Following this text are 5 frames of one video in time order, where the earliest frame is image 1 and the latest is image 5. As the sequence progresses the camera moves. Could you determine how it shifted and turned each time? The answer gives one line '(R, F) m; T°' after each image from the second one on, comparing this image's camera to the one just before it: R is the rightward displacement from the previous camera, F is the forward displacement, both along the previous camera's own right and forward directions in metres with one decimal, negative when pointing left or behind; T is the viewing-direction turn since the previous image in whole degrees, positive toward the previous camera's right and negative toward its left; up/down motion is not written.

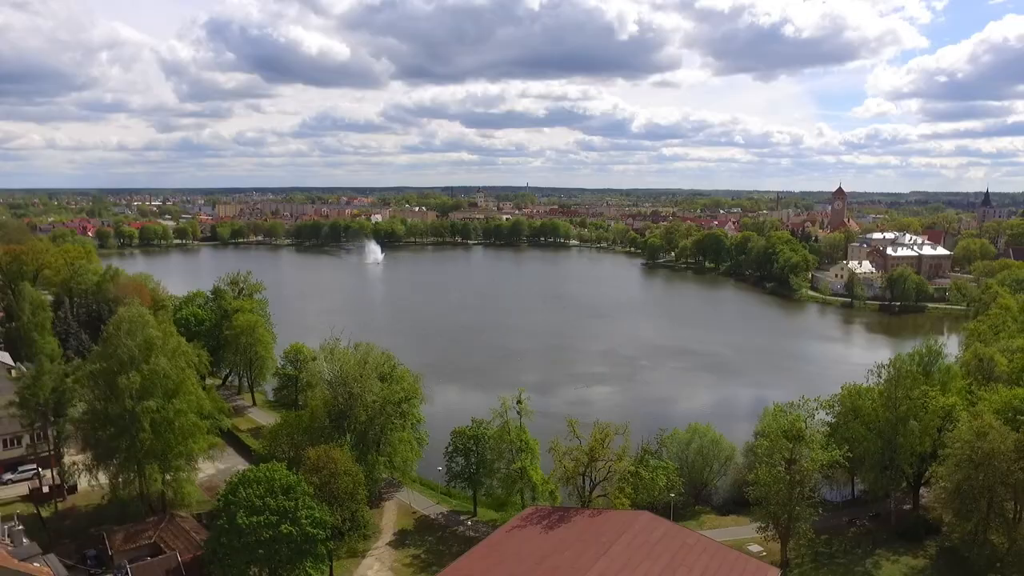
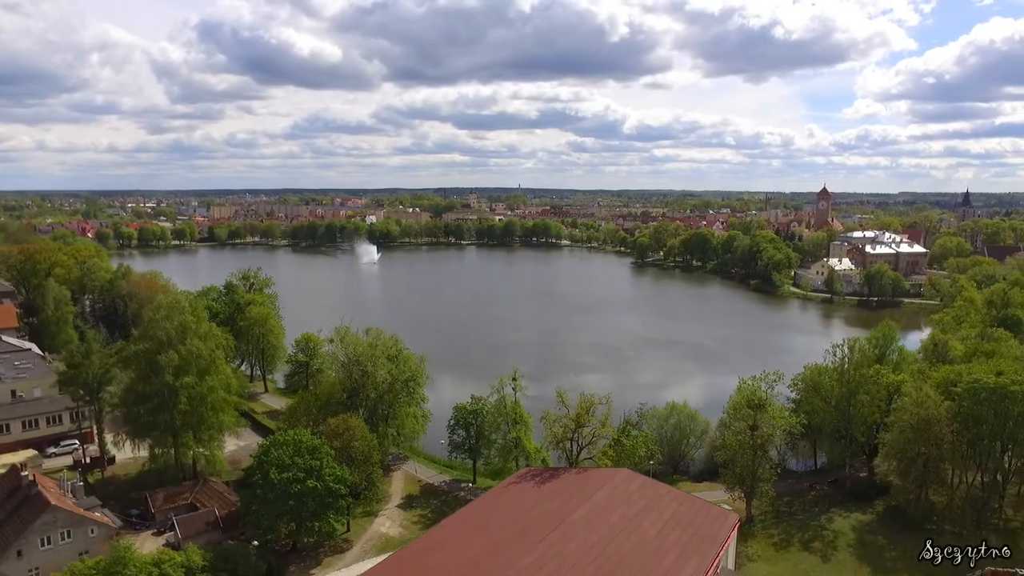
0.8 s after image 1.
(-0.1, -3.3) m; +1°
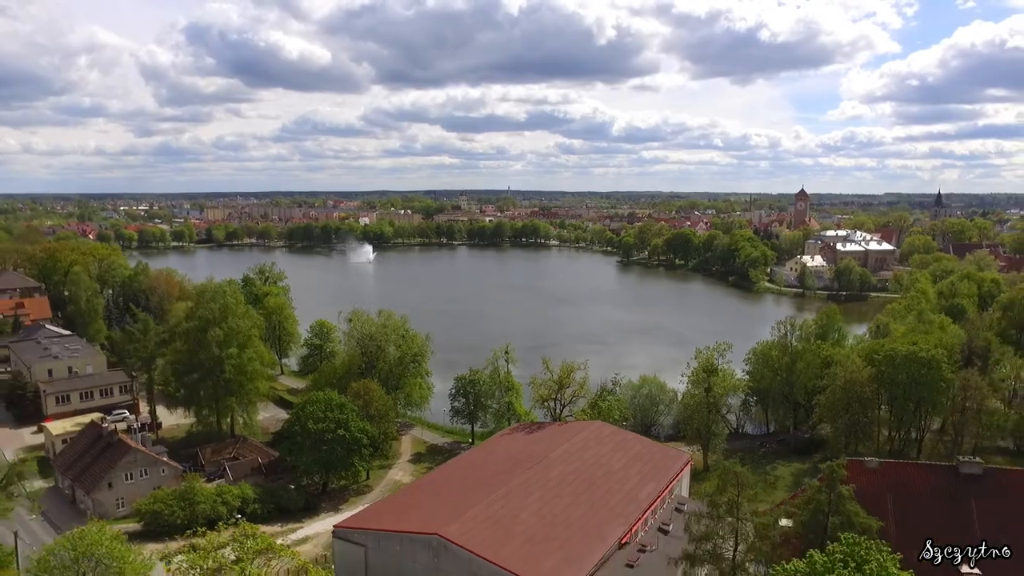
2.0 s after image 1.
(-0.1, -5.4) m; +1°
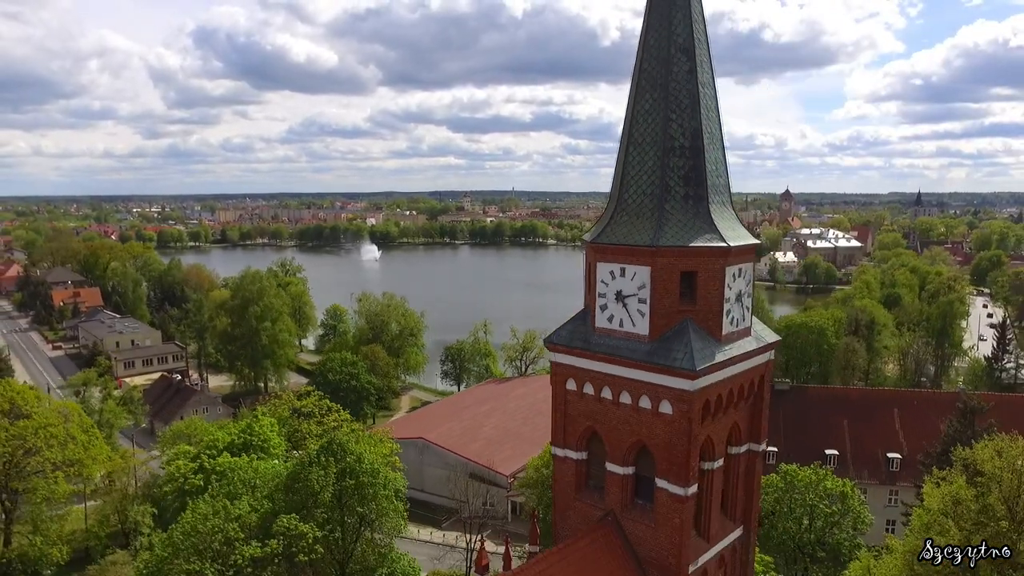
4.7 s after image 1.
(+1.9, -8.9) m; -1°
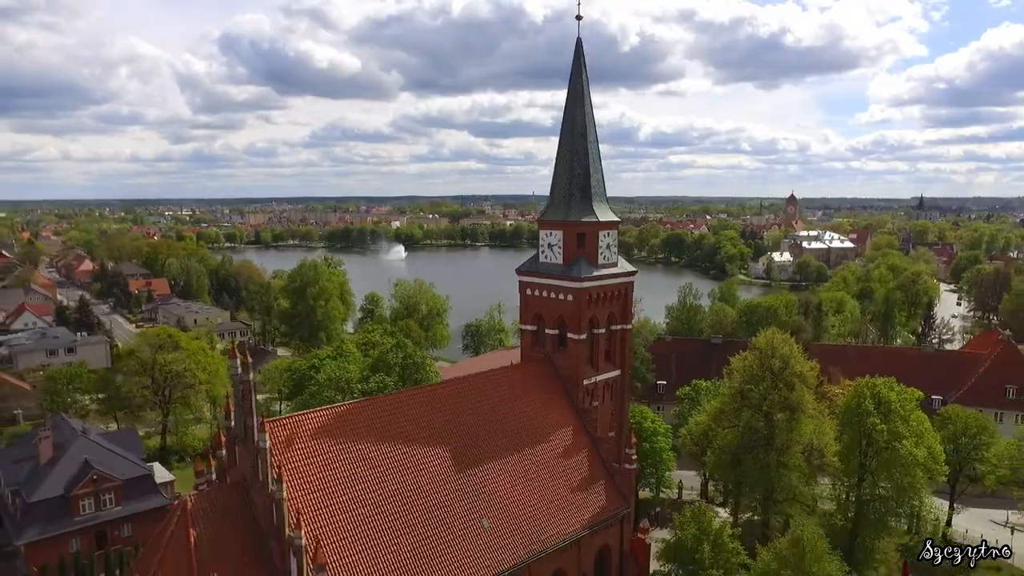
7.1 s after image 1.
(+0.9, -9.5) m; -2°
